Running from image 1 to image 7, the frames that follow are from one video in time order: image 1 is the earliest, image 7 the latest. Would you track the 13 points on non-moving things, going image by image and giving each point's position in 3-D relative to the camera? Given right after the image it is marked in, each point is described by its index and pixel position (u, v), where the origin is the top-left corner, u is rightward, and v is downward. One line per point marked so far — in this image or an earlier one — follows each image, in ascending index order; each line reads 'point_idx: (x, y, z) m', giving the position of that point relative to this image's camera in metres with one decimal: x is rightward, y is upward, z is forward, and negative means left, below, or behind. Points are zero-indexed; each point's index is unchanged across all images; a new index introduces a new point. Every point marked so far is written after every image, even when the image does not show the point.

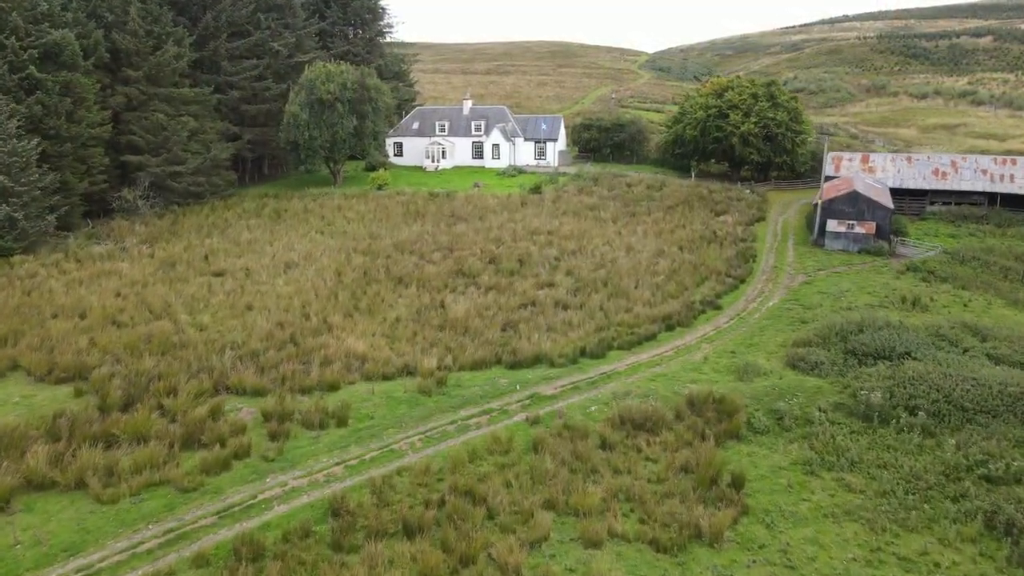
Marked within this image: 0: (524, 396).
0: (+0.2, -1.9, +15.0) m
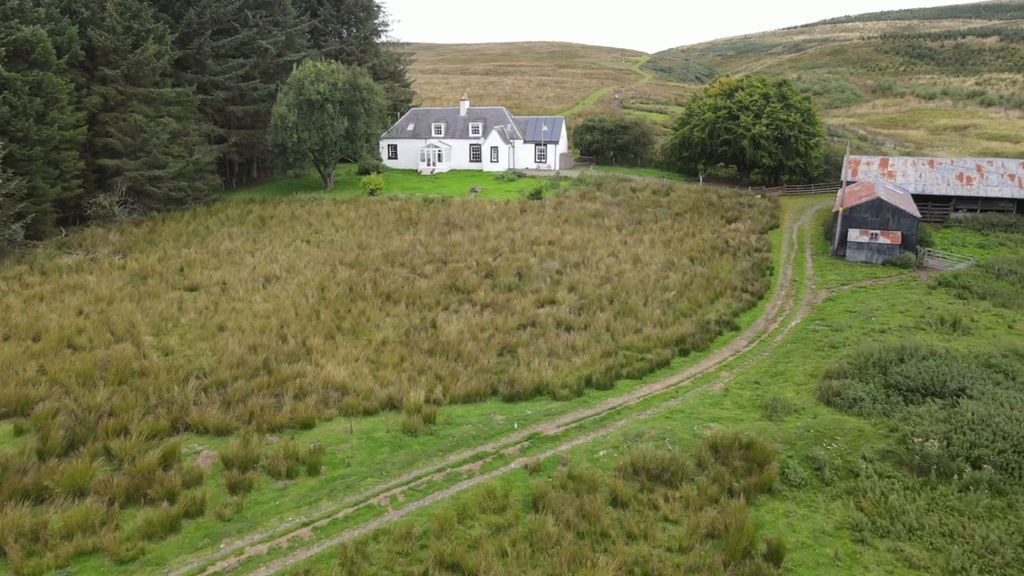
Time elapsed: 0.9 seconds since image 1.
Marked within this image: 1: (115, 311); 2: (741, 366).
0: (+0.2, -2.3, +13.2) m
1: (-9.0, -0.5, +19.6) m
2: (+4.3, -1.5, +16.1) m
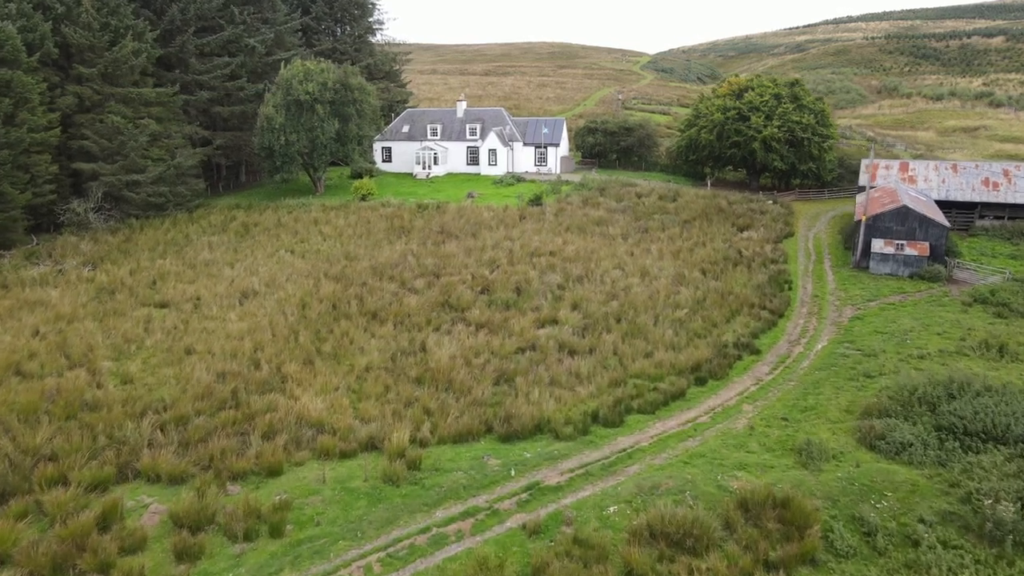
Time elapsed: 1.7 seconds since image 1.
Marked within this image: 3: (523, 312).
0: (+0.1, -2.6, +11.5) m
1: (-9.1, -0.9, +17.8) m
2: (+4.2, -1.8, +14.4) m
3: (+0.2, -0.5, +18.8) m
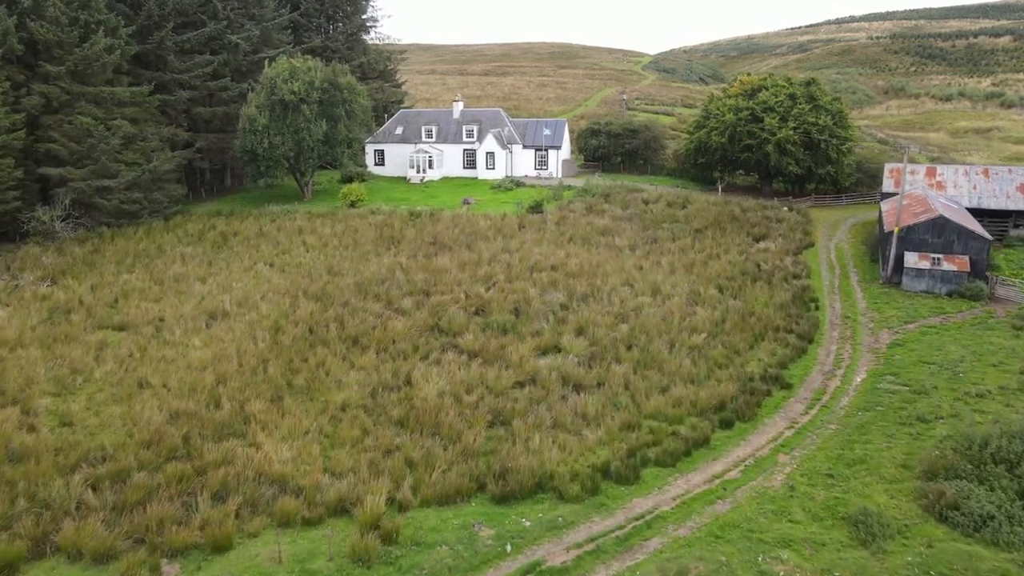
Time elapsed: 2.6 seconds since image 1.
0: (+0.1, -3.1, +9.5) m
1: (-9.1, -1.3, +15.8) m
2: (+4.2, -2.3, +12.4) m
3: (+0.2, -1.0, +16.8) m
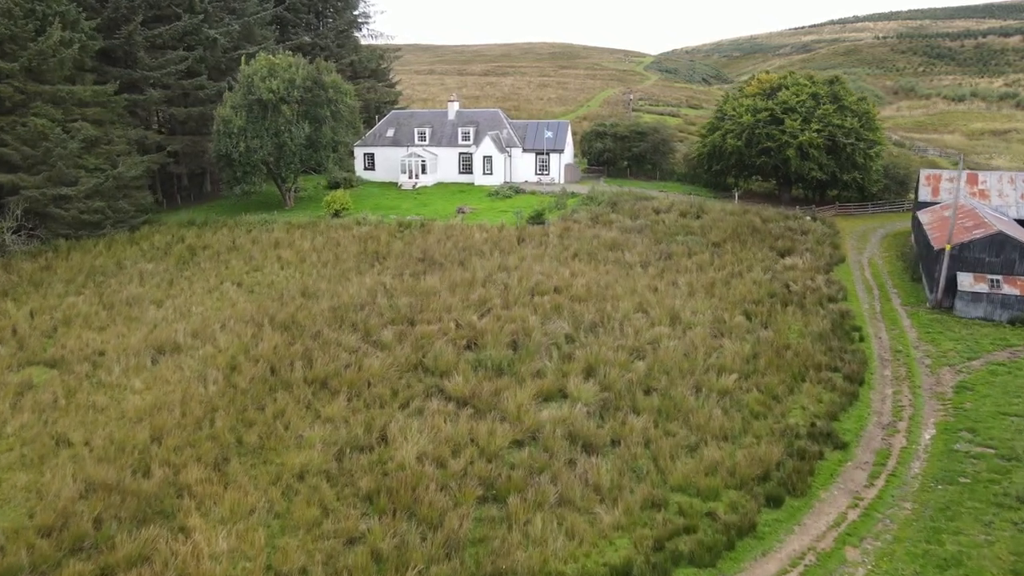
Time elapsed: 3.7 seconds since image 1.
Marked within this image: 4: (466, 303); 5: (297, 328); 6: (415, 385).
0: (0.0, -3.6, +6.9) m
1: (-9.2, -1.9, +13.2) m
2: (+4.1, -2.8, +9.8) m
3: (+0.1, -1.5, +14.2) m
4: (-1.0, -0.3, +18.1) m
5: (-4.2, -0.8, +16.9) m
6: (-1.6, -1.6, +14.2) m
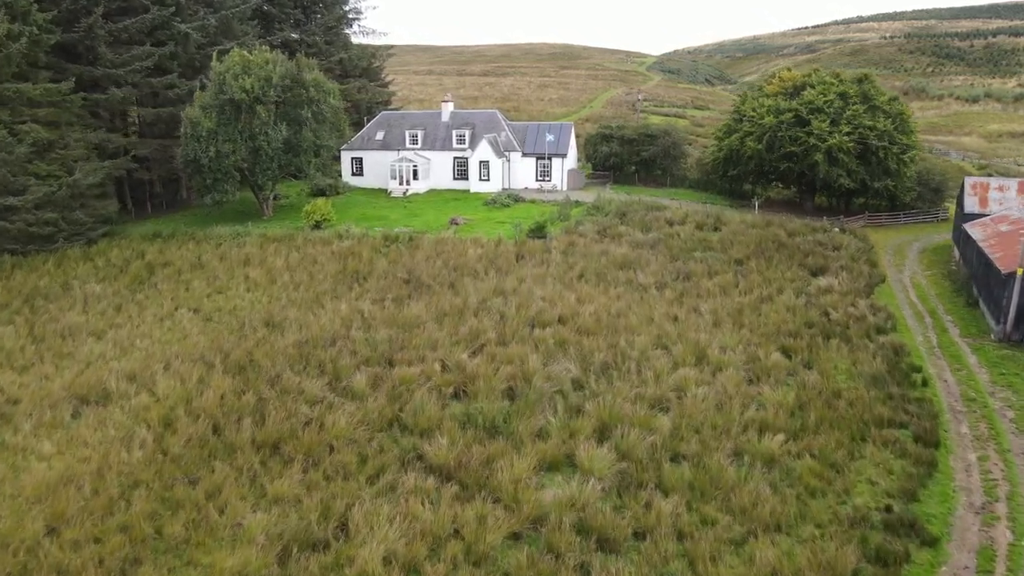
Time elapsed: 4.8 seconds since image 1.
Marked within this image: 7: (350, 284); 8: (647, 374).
0: (0.0, -4.2, +4.2) m
1: (-9.2, -2.4, +10.5) m
2: (+4.1, -3.4, +7.1) m
3: (+0.1, -2.1, +11.5) m
4: (-1.0, -0.9, +15.4) m
5: (-4.3, -1.3, +14.2) m
6: (-1.7, -2.1, +11.5) m
7: (-3.7, +0.1, +19.7) m
8: (+2.2, -1.4, +13.8) m
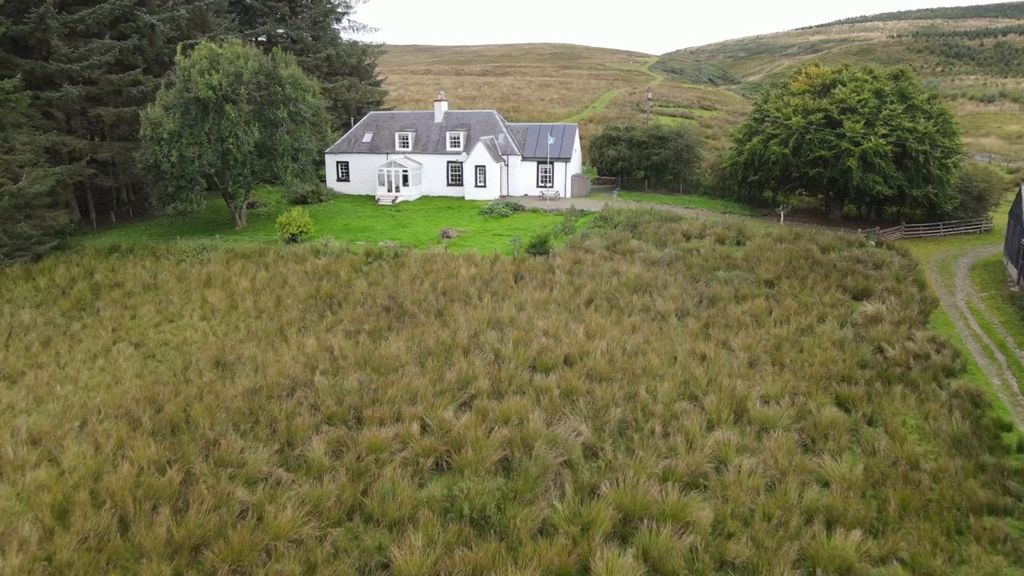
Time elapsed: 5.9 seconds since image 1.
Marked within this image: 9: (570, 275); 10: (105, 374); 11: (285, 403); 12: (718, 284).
0: (-0.1, -4.7, +1.5) m
1: (-9.3, -3.0, +7.8) m
2: (+4.0, -3.9, +4.4) m
3: (0.0, -2.6, +8.8) m
4: (-1.1, -1.4, +12.7) m
5: (-4.3, -1.9, +11.5) m
6: (-1.7, -2.7, +8.8) m
7: (-3.7, -0.5, +16.9) m
8: (+2.1, -1.9, +11.1) m
9: (+1.3, +0.3, +18.9) m
10: (-6.6, -1.4, +14.0) m
11: (-3.2, -1.6, +12.3) m
12: (+4.5, +0.1, +18.5) m
